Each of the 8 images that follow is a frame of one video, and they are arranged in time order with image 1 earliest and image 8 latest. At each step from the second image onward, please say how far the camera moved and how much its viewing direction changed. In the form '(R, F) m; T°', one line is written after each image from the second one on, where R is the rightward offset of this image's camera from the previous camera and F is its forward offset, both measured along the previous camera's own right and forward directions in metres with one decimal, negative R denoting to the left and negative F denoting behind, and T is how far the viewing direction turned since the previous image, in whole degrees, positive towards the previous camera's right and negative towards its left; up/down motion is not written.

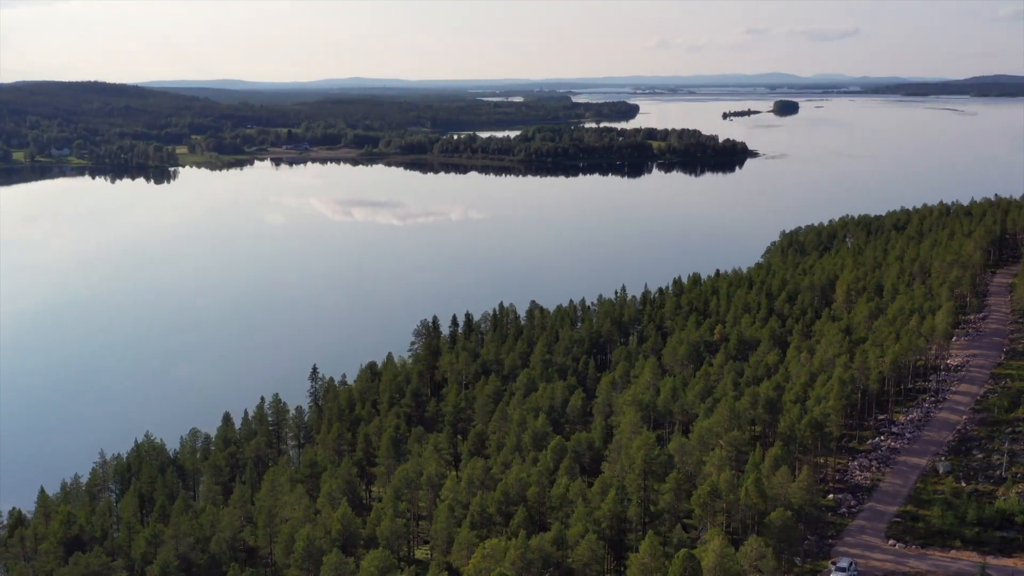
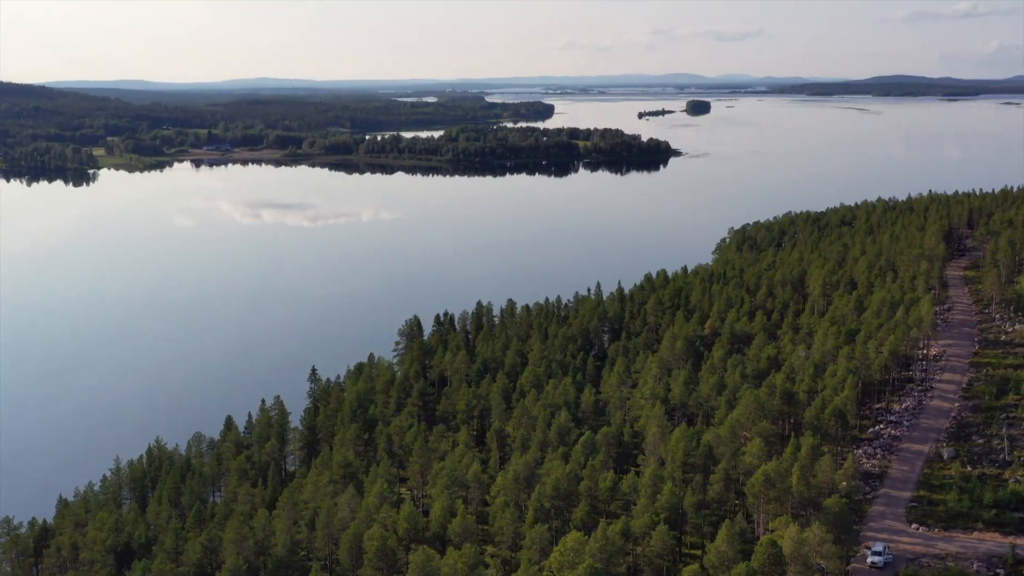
(-3.0, -0.1) m; +4°
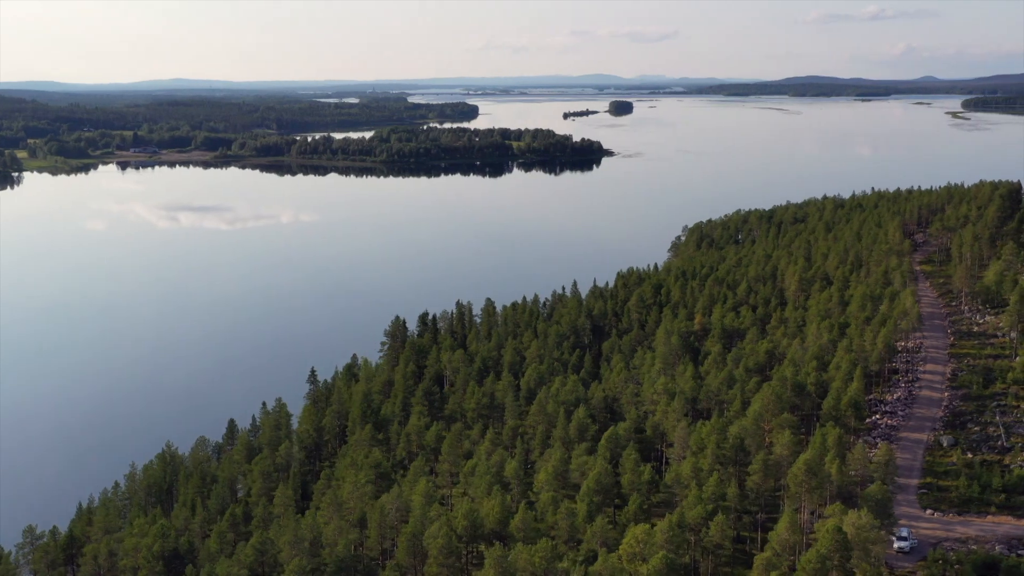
(-2.7, -0.1) m; +4°
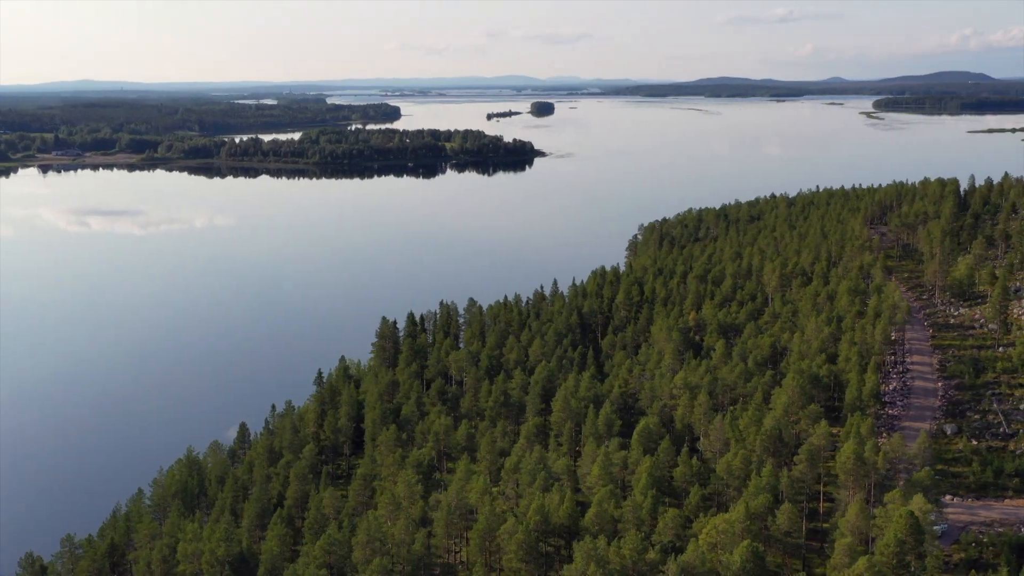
(-3.0, -0.1) m; +4°
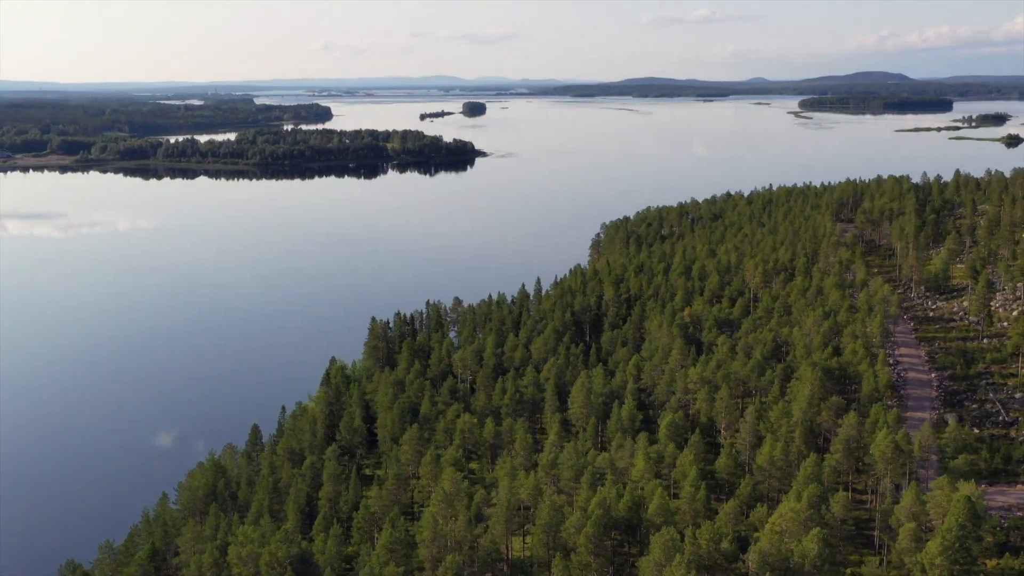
(-2.7, -0.1) m; +4°
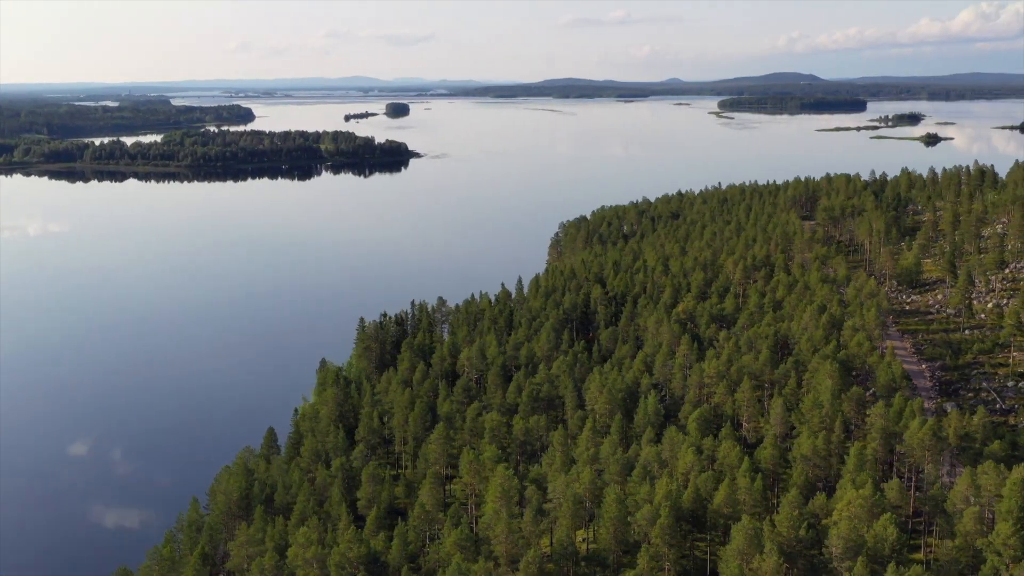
(-3.0, -0.1) m; +4°
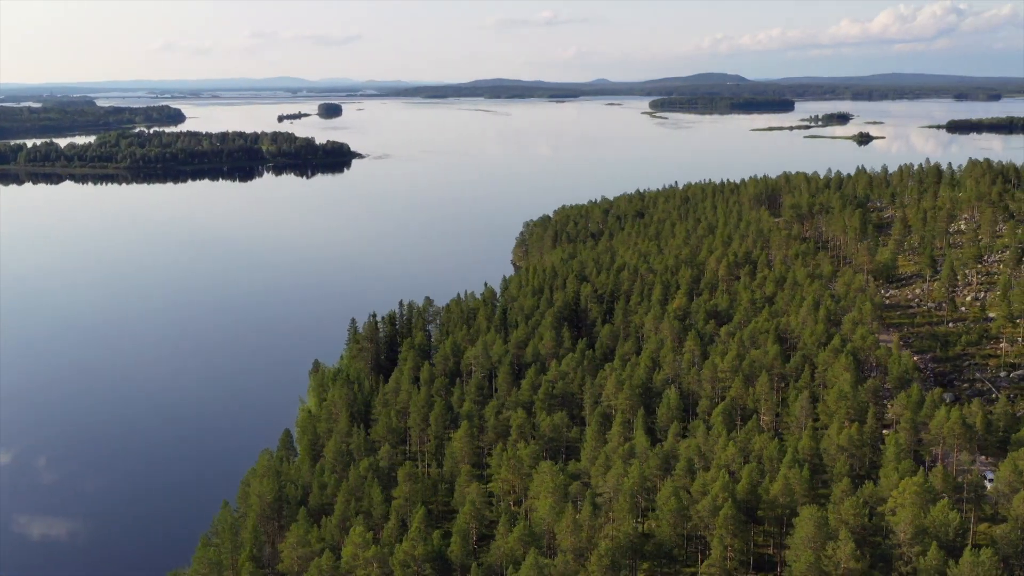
(-2.7, -0.1) m; +4°
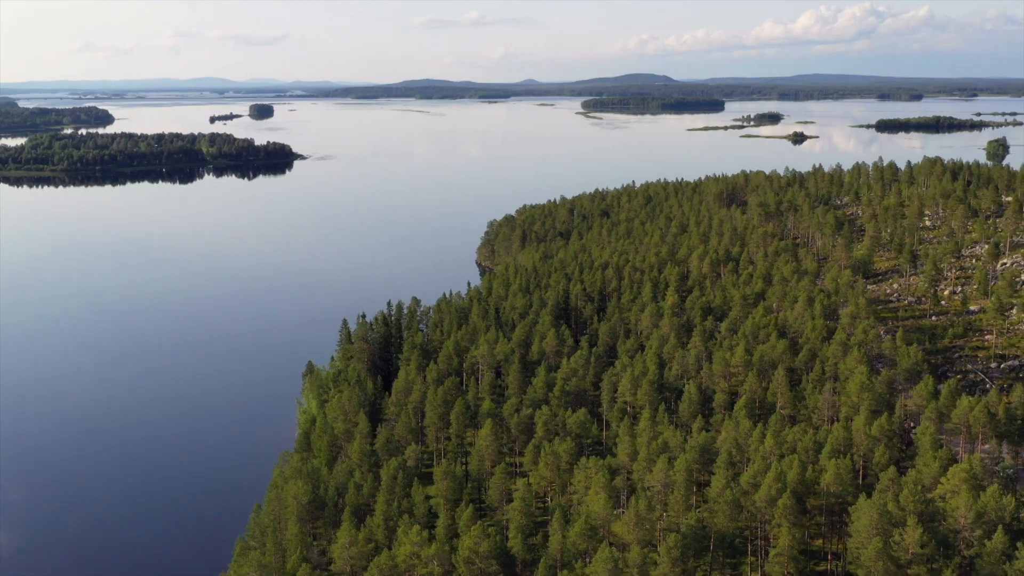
(-2.7, -0.1) m; +4°
